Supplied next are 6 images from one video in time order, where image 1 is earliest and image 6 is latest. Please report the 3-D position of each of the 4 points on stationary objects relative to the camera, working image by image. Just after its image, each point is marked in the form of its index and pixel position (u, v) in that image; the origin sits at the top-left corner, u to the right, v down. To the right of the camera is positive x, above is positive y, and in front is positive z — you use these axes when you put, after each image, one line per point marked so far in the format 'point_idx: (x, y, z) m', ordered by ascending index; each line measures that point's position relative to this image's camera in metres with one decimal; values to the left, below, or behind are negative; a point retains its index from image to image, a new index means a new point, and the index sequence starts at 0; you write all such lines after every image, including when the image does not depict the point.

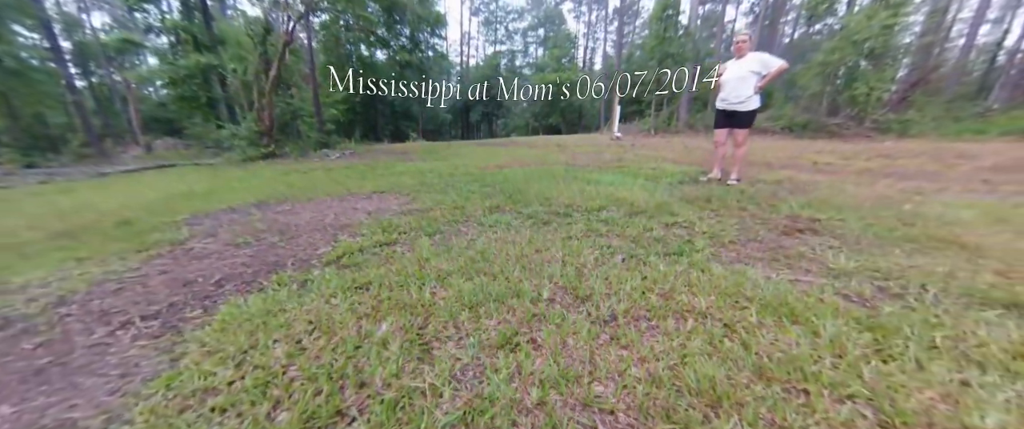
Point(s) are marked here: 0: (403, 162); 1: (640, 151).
0: (-2.2, +1.1, +6.2) m
1: (+2.8, +1.4, +6.8) m
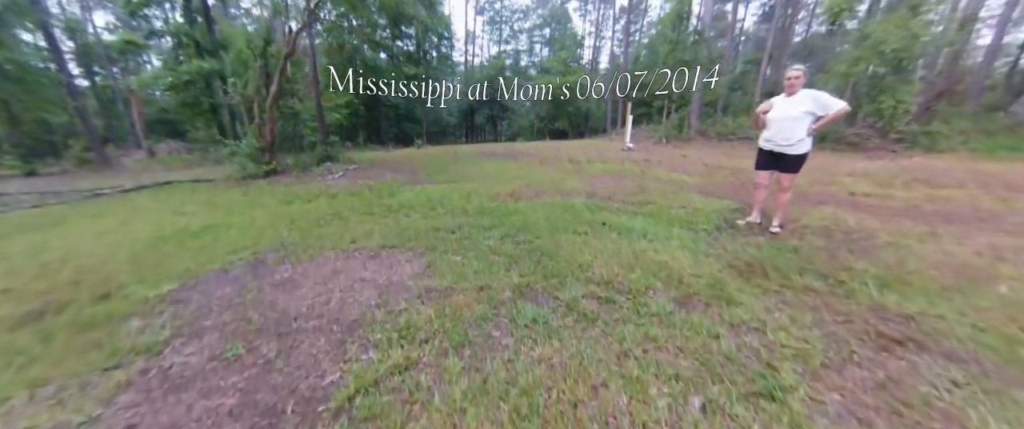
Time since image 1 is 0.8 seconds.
0: (-1.9, +0.6, +5.9) m
1: (+3.0, +0.9, +6.4) m
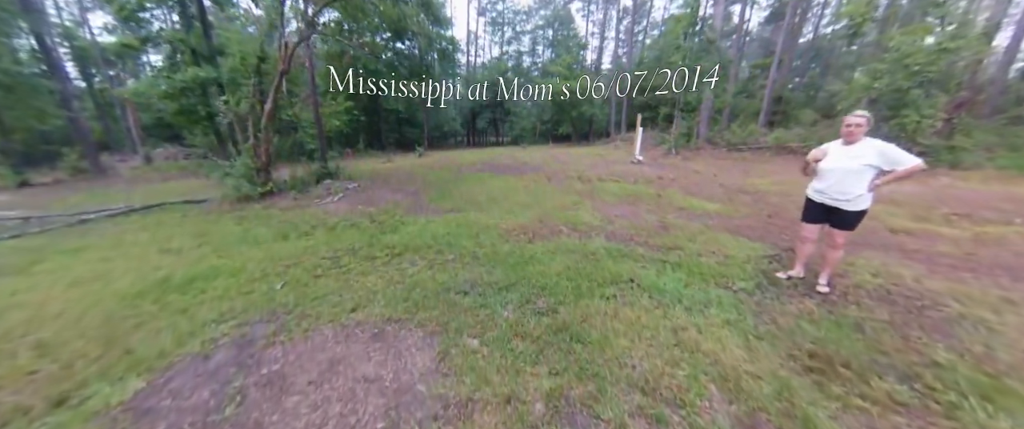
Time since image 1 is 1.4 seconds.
0: (-1.8, 0.0, +5.5) m
1: (+3.2, +0.4, +6.1) m
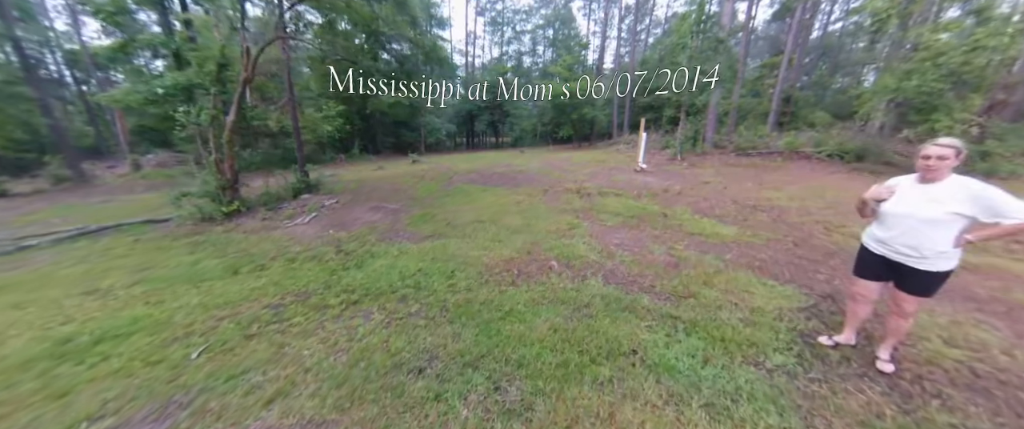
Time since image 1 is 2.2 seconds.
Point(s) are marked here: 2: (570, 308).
0: (-2.0, -0.4, +4.9) m
1: (+3.0, 0.0, +5.4) m
2: (+0.5, -0.9, +2.9) m
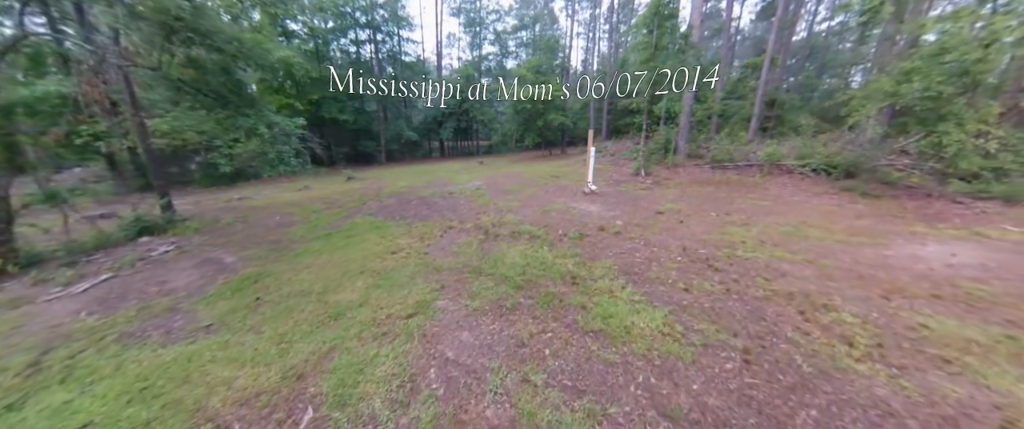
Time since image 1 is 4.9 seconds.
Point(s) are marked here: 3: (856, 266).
0: (-3.9, -1.3, +3.2) m
1: (+1.1, -0.8, +3.8) m
2: (-1.4, -1.7, +1.2) m
3: (+4.4, -0.7, +4.0) m
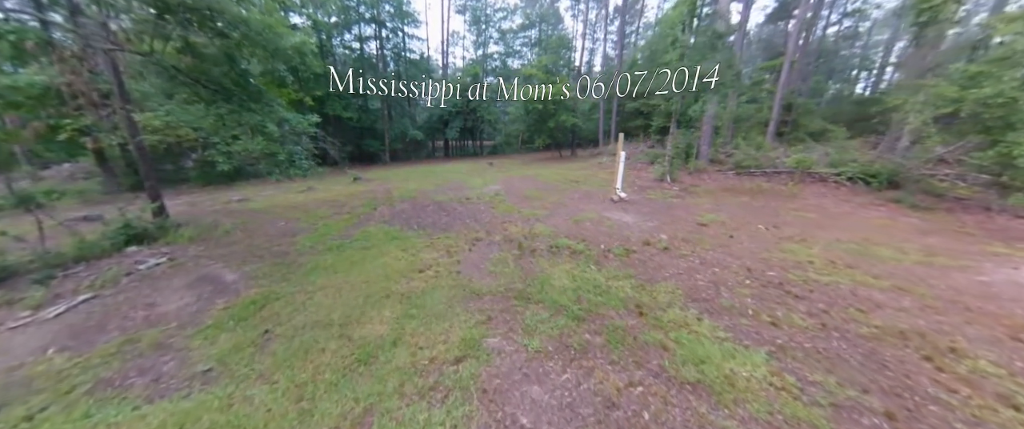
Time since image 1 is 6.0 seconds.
0: (-3.3, -1.4, +2.6) m
1: (+1.6, -1.0, +3.2) m
2: (-0.8, -1.8, +0.7) m
3: (+5.0, -0.9, +3.5) m
